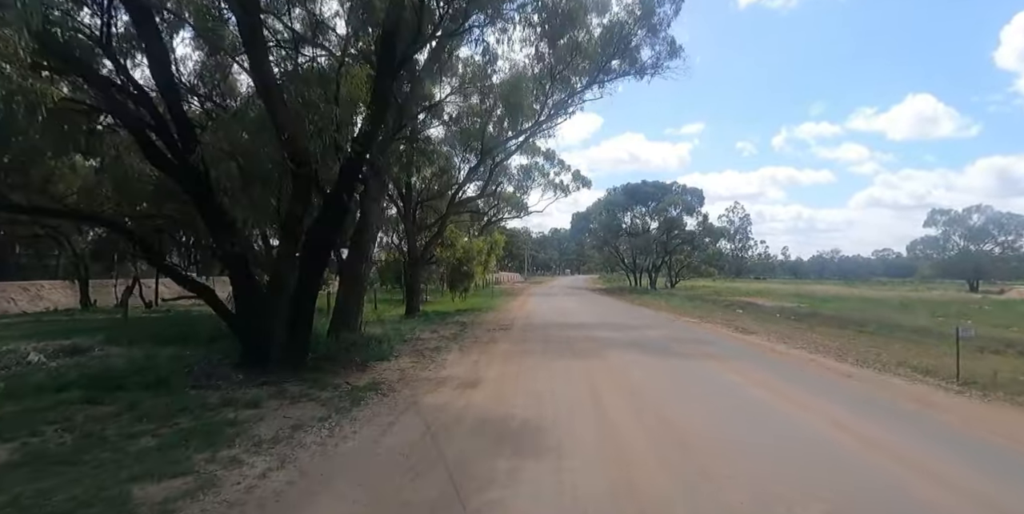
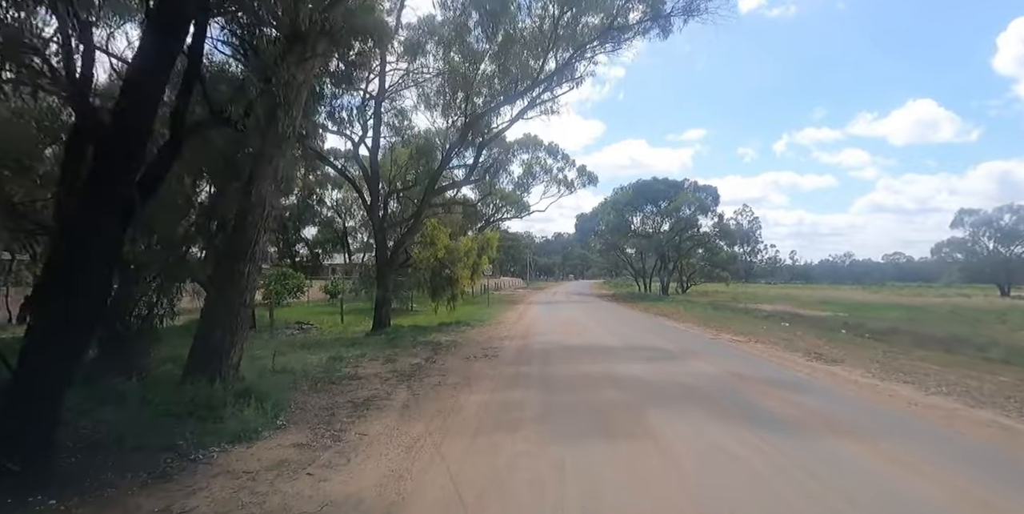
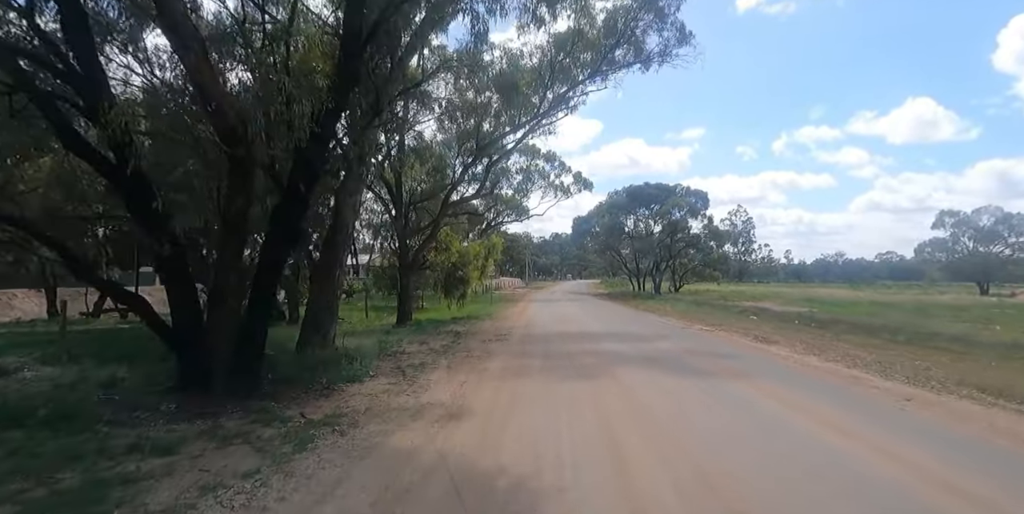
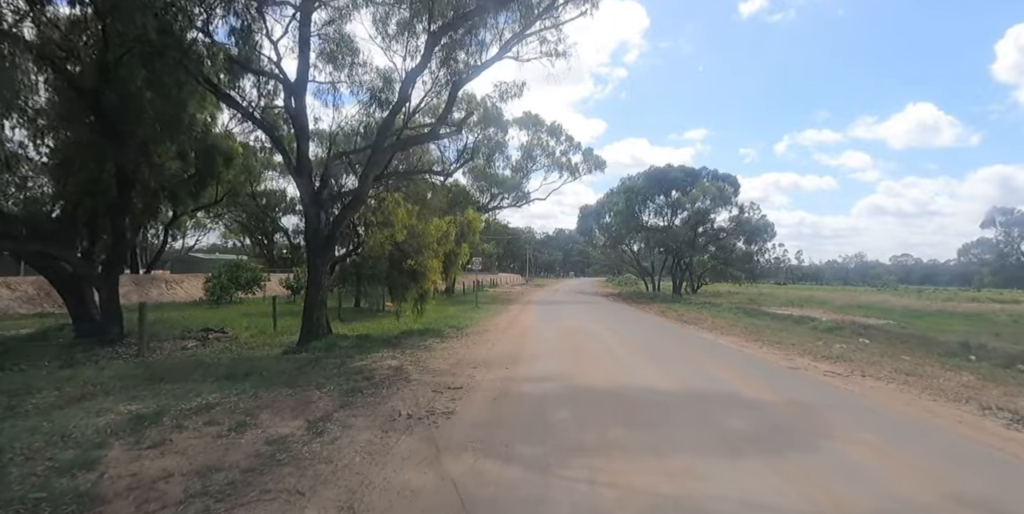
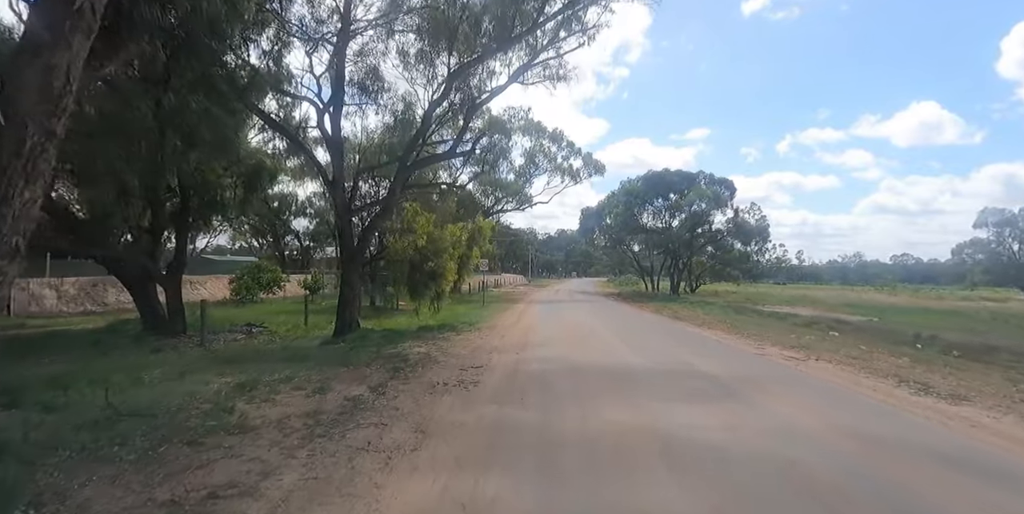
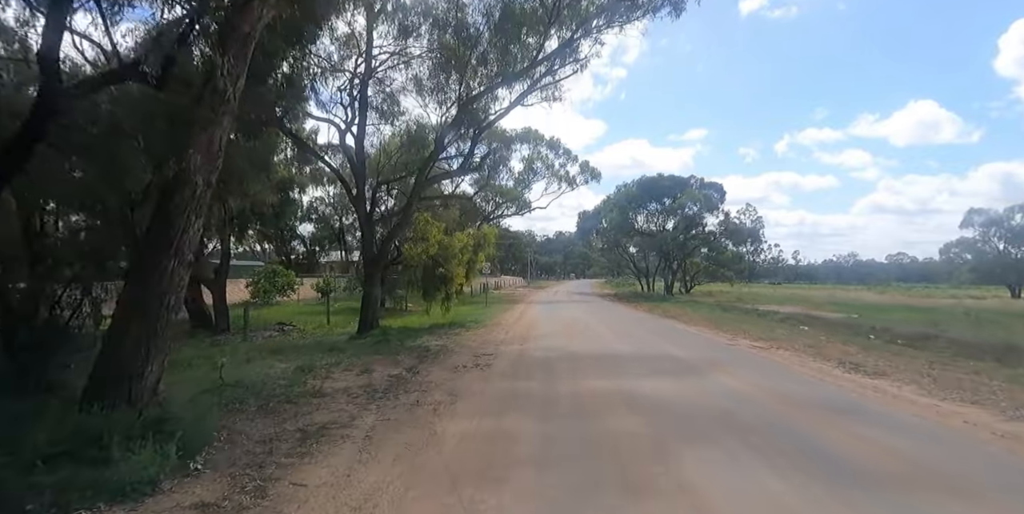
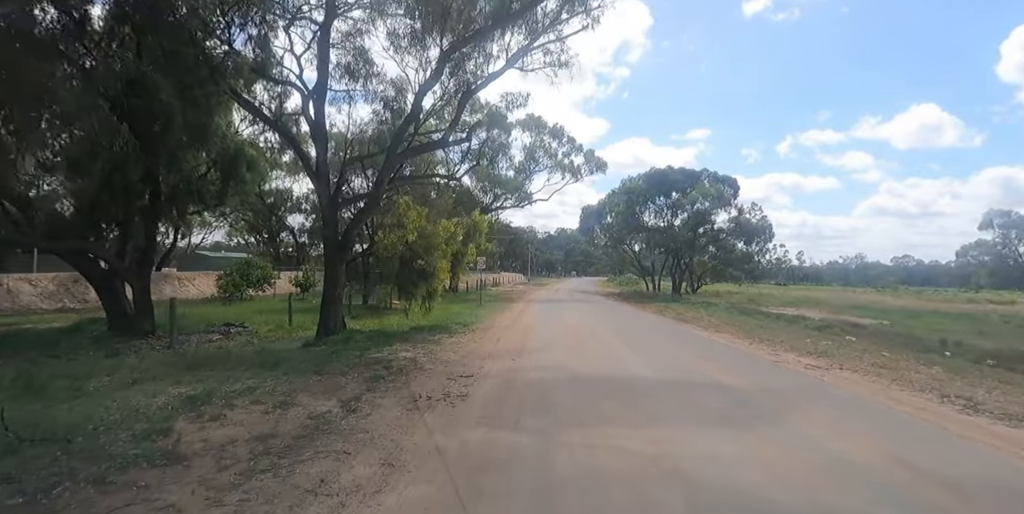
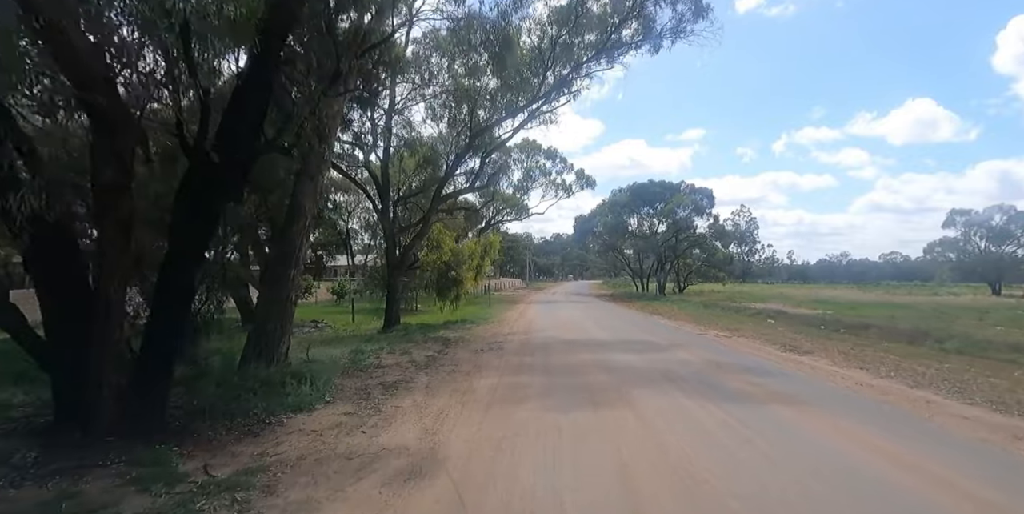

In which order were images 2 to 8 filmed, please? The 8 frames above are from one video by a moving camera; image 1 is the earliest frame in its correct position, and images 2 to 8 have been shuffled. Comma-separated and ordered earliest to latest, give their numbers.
3, 8, 2, 6, 5, 7, 4
